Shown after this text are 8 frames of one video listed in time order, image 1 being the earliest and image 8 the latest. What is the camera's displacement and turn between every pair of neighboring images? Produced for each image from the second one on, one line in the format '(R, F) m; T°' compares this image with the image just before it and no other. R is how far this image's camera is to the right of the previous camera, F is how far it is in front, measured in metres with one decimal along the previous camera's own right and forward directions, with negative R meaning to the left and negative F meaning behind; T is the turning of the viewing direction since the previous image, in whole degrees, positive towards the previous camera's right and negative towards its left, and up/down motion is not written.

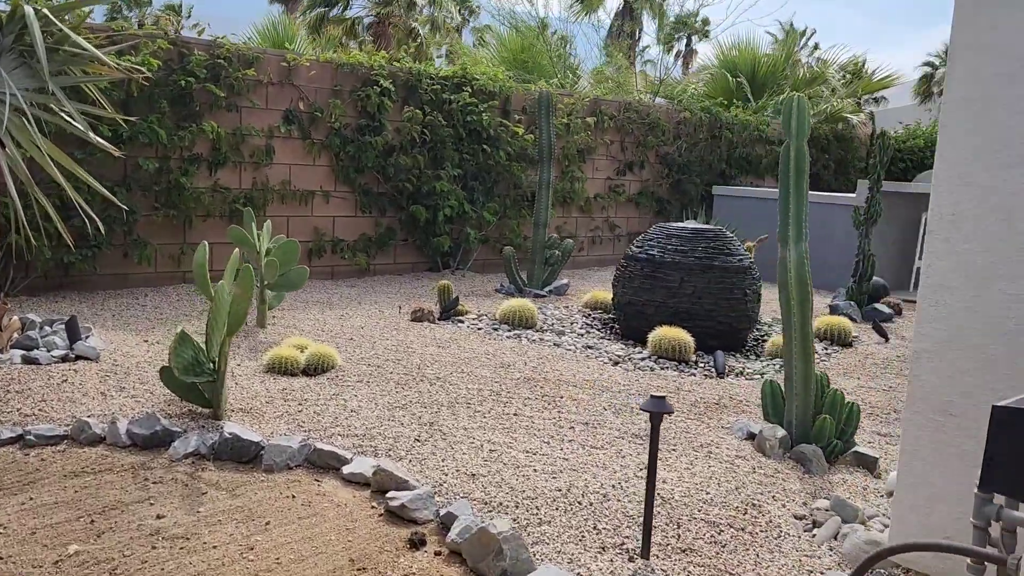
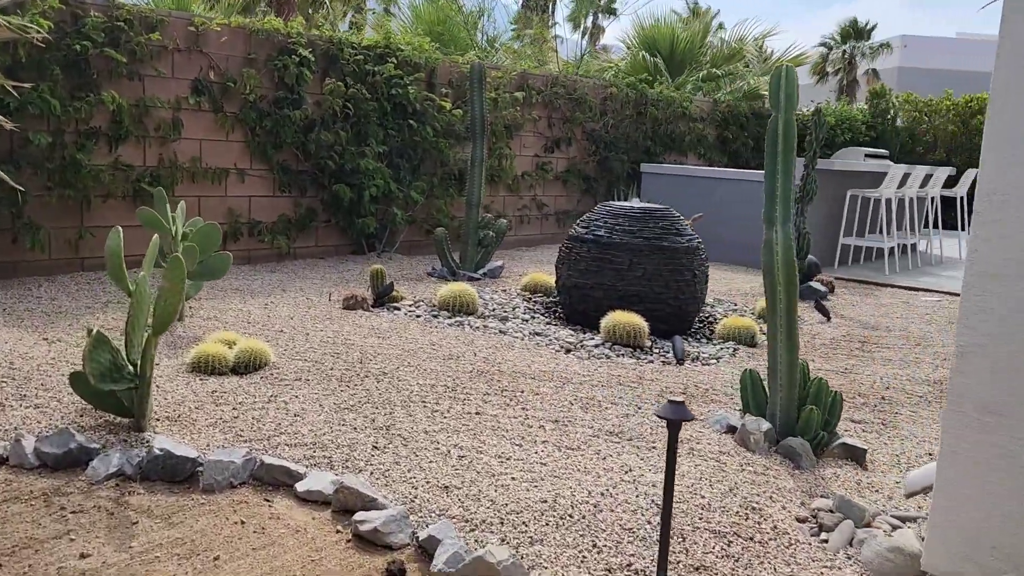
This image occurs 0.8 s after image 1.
(-0.2, +0.3) m; +6°
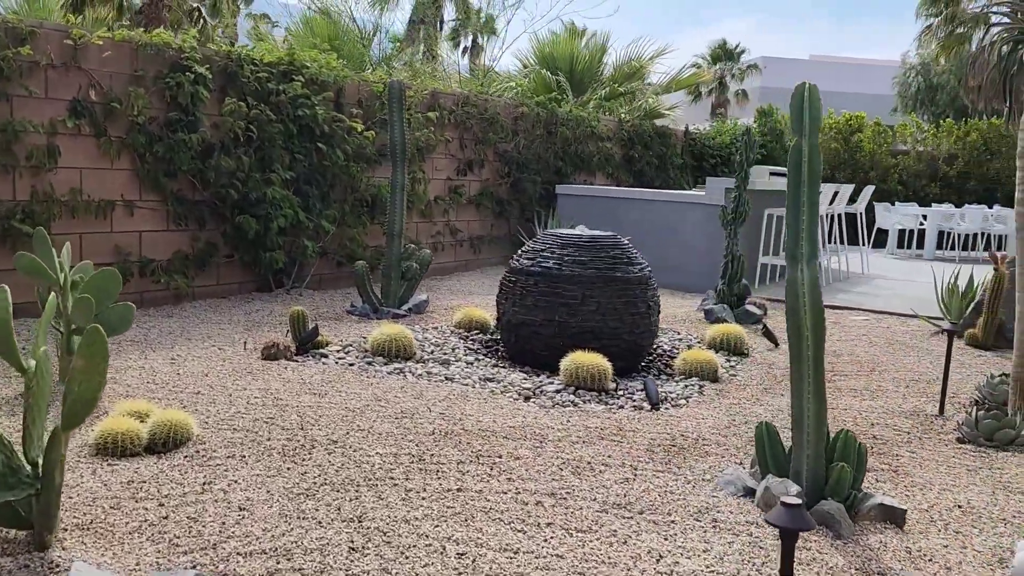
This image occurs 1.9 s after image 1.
(-0.3, +0.4) m; +8°
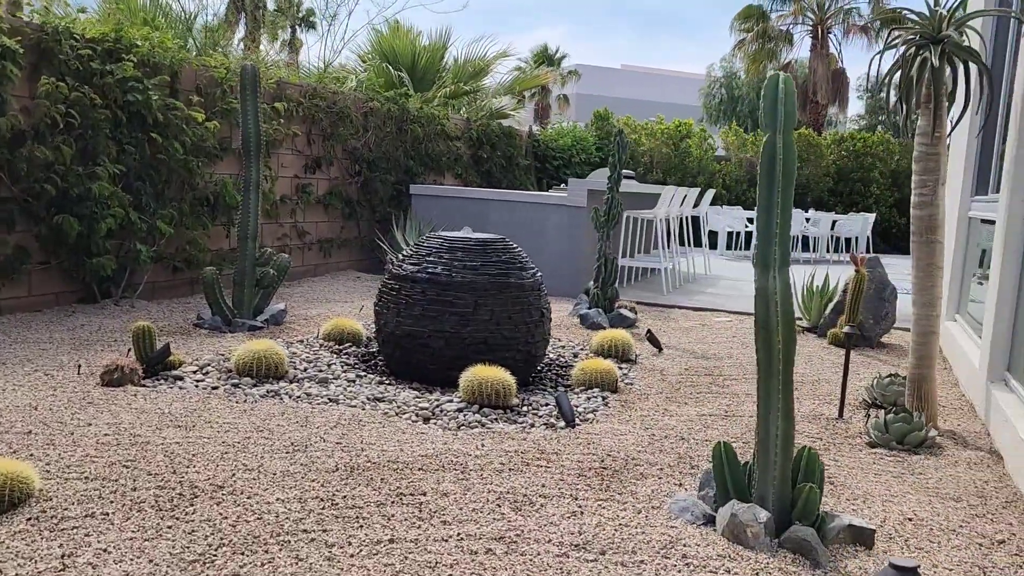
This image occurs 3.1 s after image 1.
(-0.3, +0.4) m; +12°
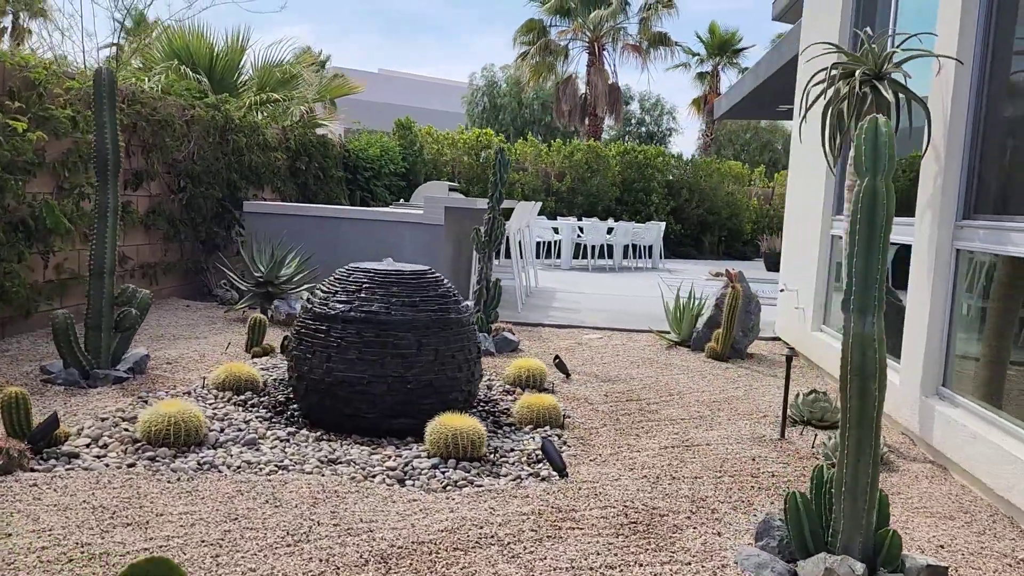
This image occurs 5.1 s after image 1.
(-0.7, +0.4) m; +16°
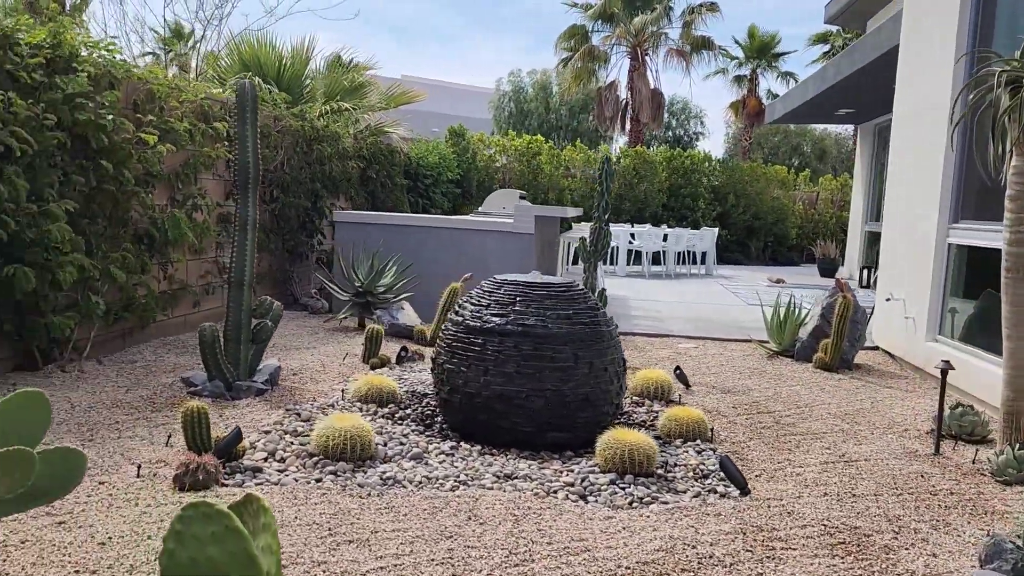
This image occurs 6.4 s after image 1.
(-0.6, 0.0) m; -1°
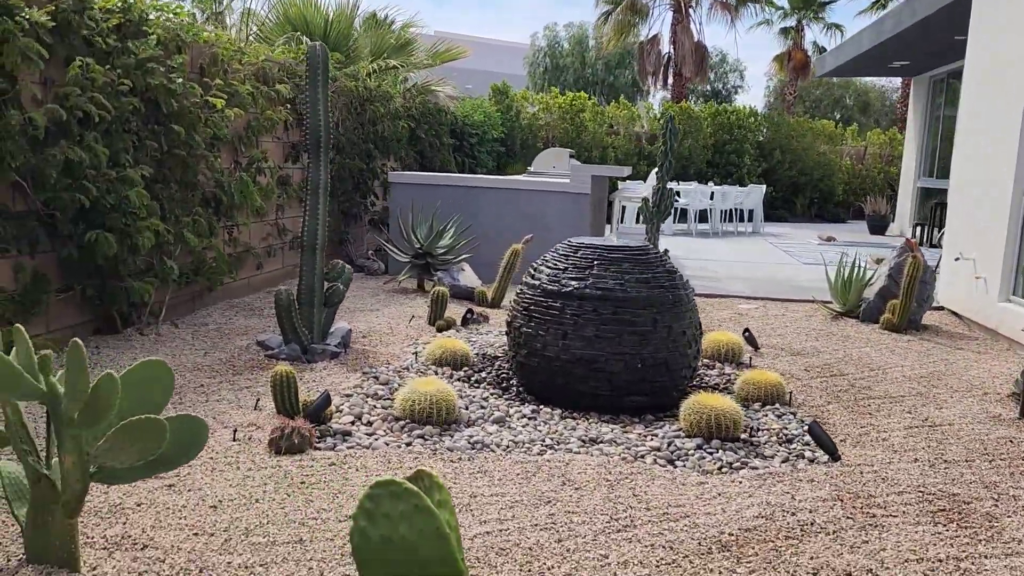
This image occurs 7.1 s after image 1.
(-0.2, 0.0) m; -2°
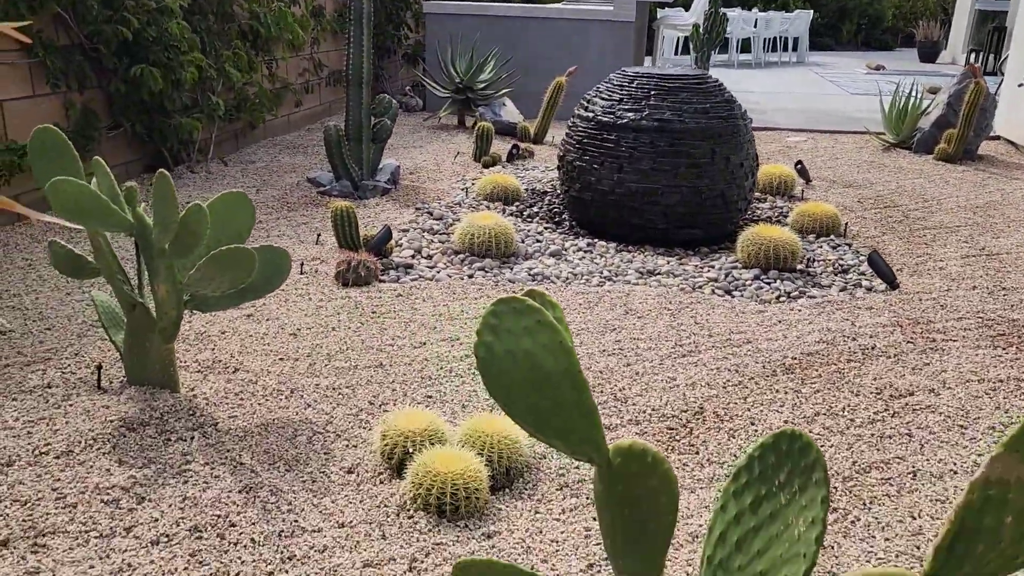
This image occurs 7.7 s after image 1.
(-0.1, 0.0) m; -2°
